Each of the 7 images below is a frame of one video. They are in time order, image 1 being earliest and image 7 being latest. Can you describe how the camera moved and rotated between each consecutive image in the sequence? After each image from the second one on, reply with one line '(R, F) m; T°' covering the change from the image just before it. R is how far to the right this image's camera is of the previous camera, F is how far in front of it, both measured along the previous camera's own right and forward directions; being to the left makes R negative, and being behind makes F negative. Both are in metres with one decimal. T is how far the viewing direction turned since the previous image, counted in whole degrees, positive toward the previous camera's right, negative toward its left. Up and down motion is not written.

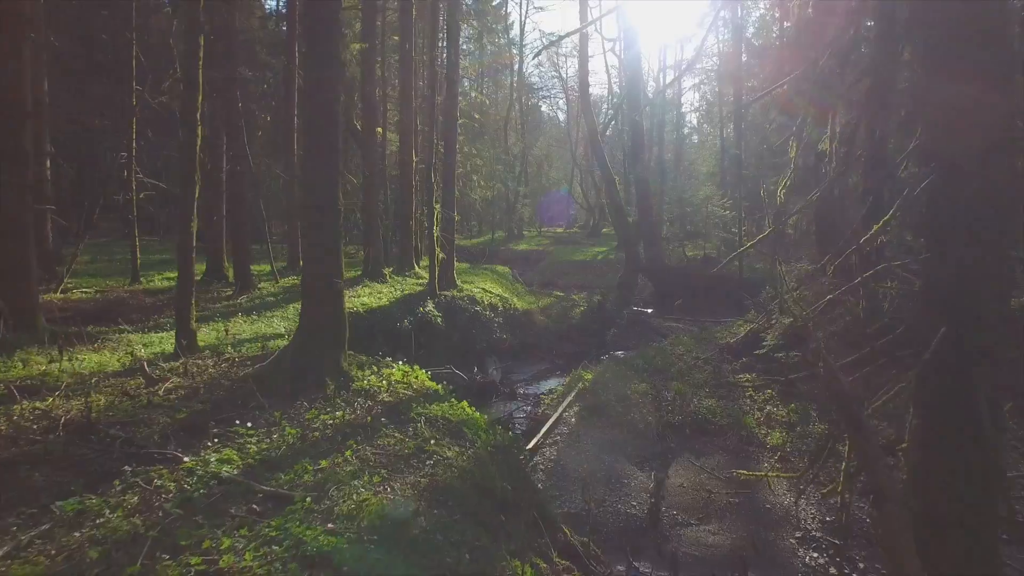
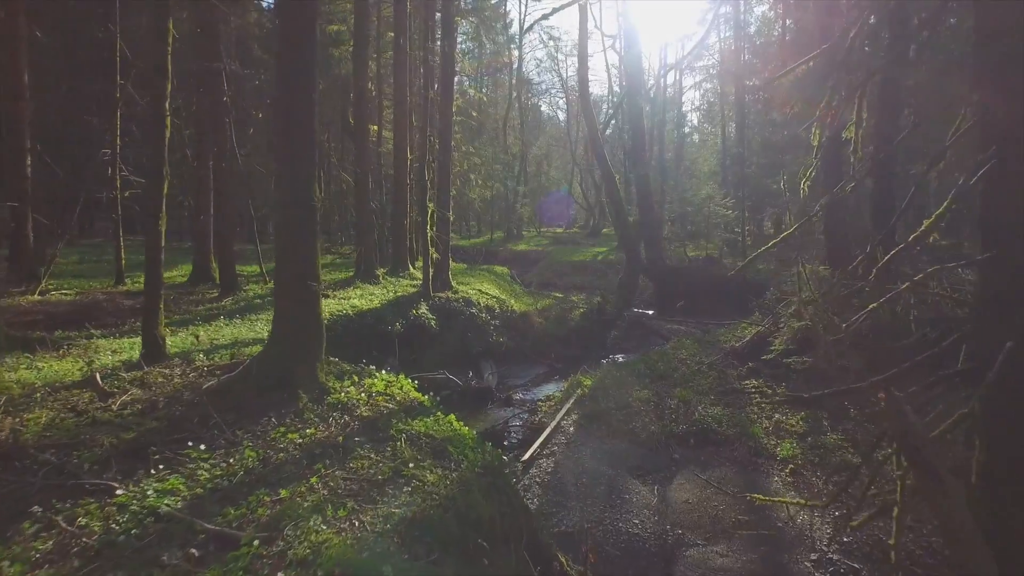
(+0.1, +0.5) m; 0°
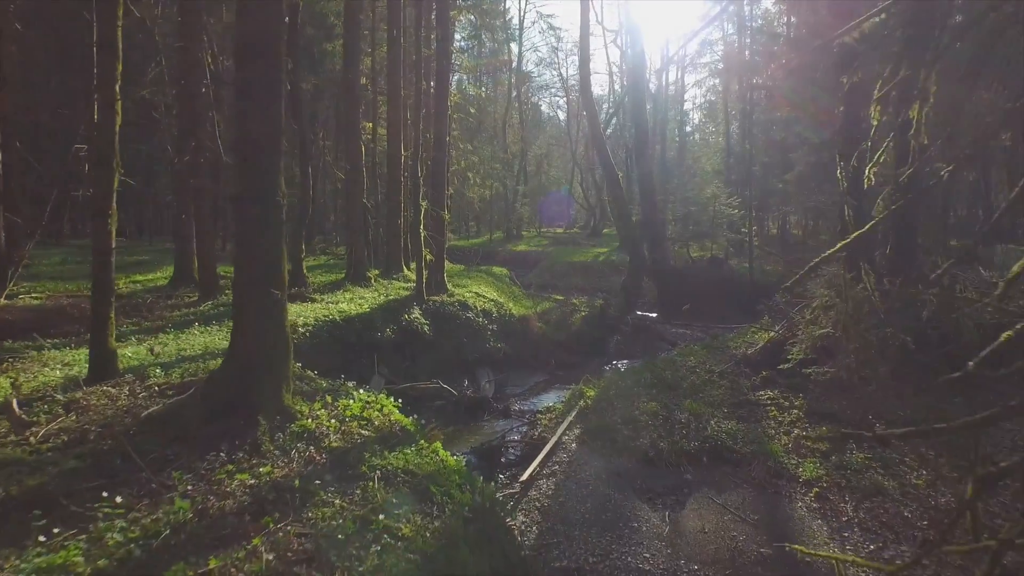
(0.0, +0.8) m; 0°
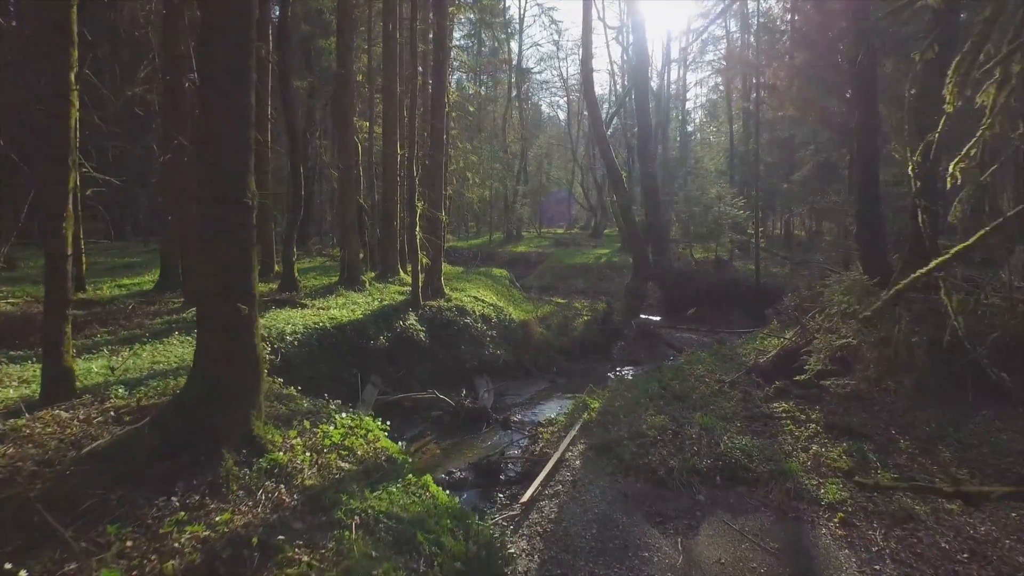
(0.0, +0.6) m; 0°
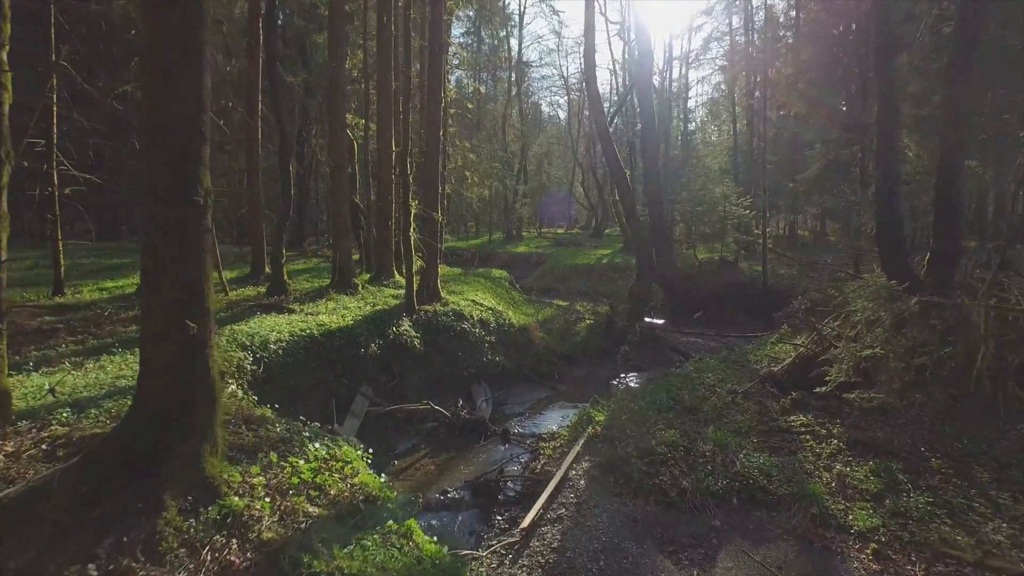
(0.0, +0.7) m; 0°
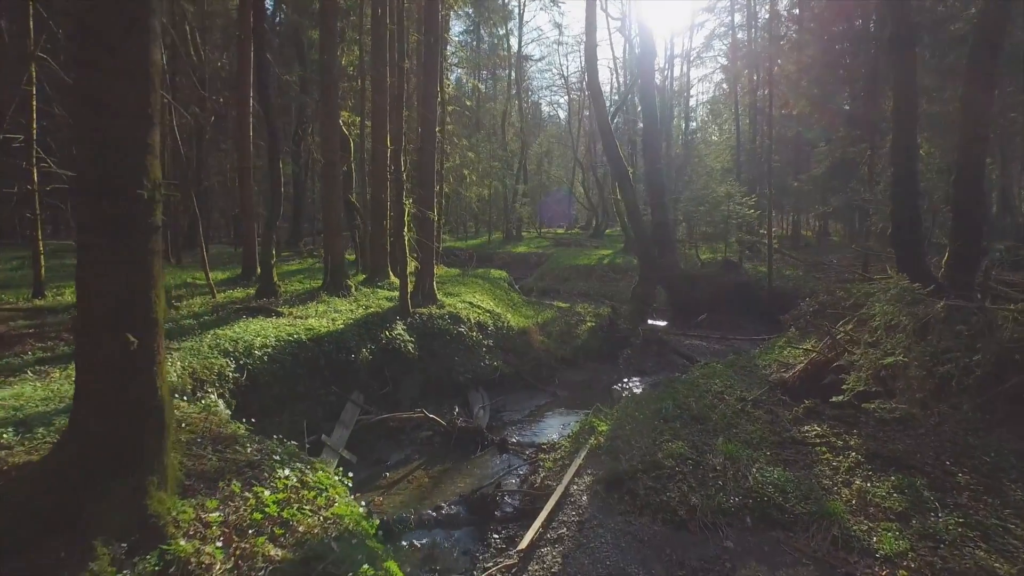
(0.0, +0.5) m; 0°
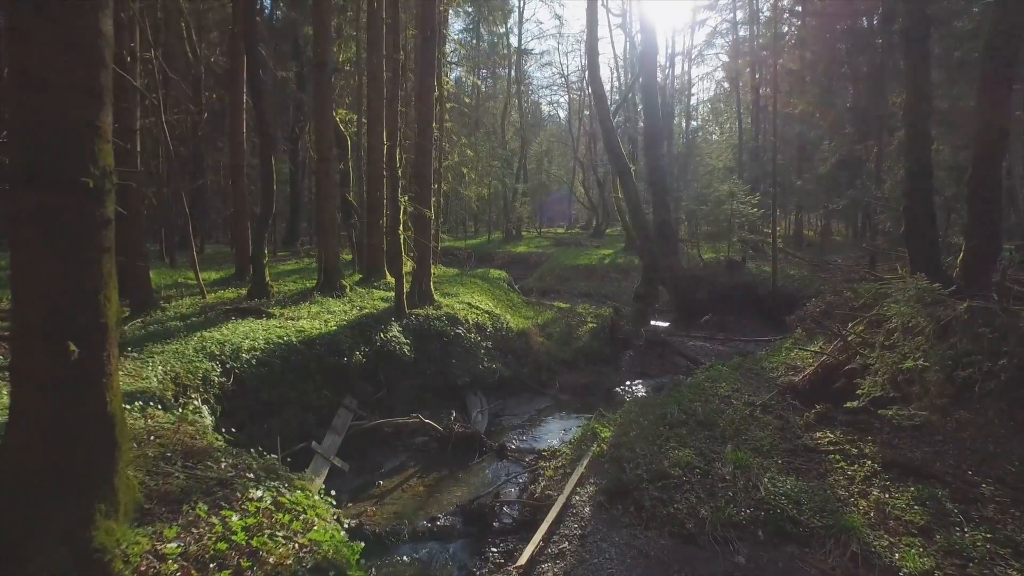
(0.0, +0.4) m; 0°
